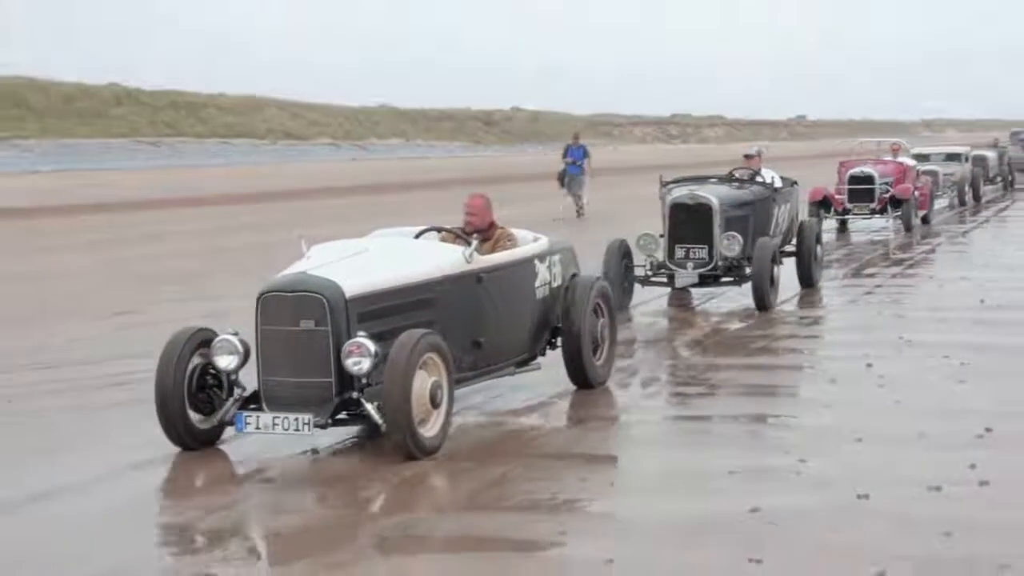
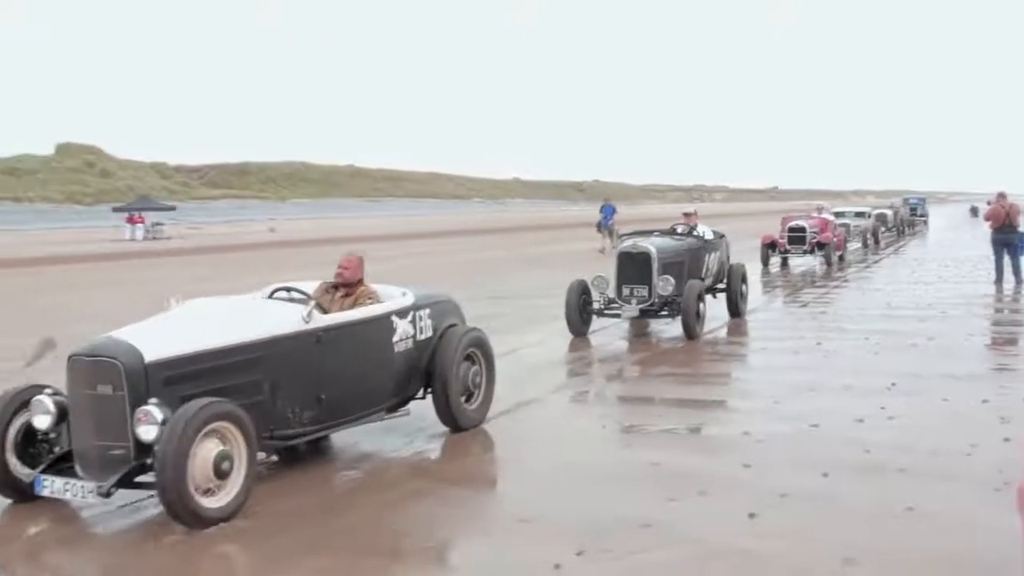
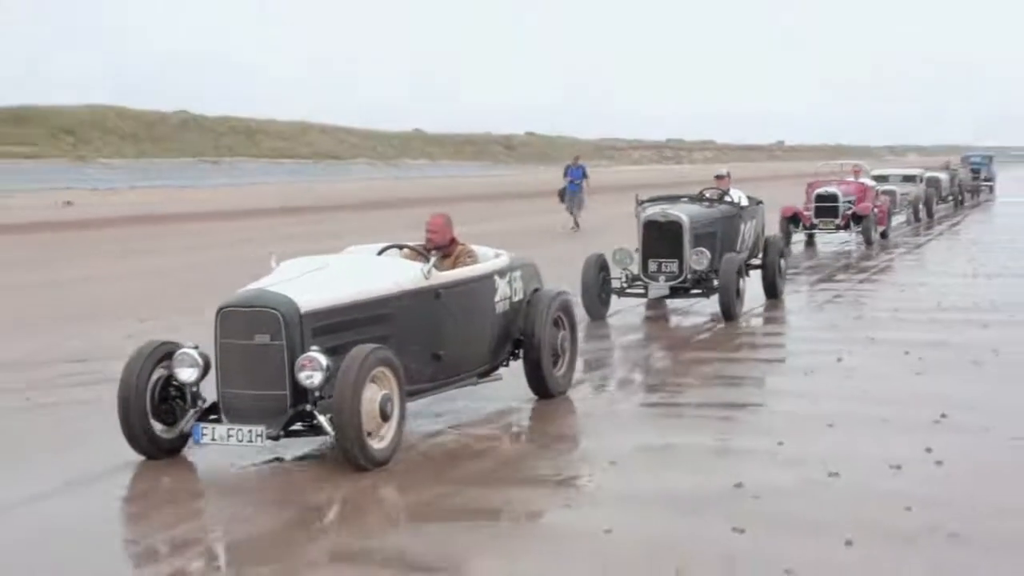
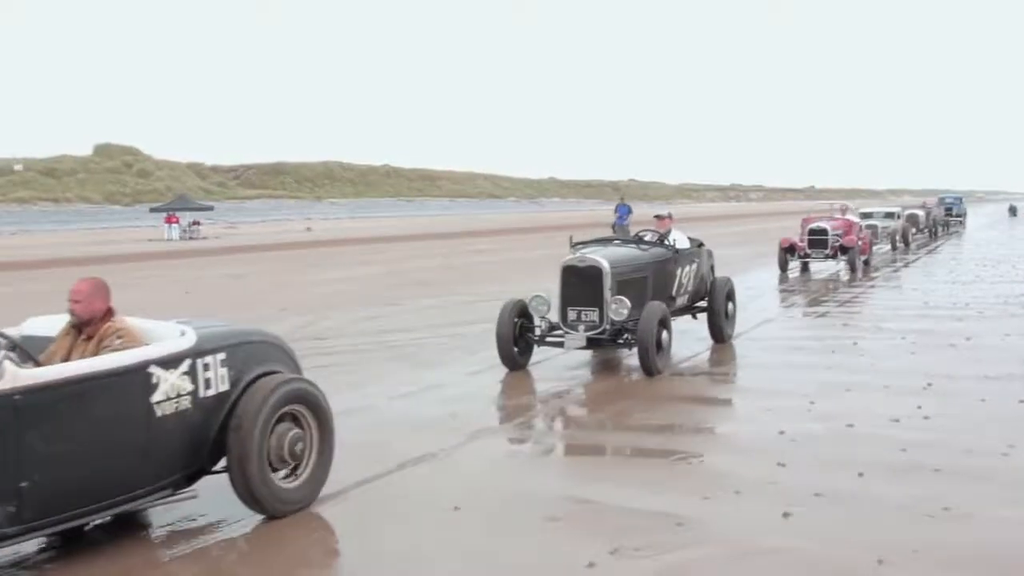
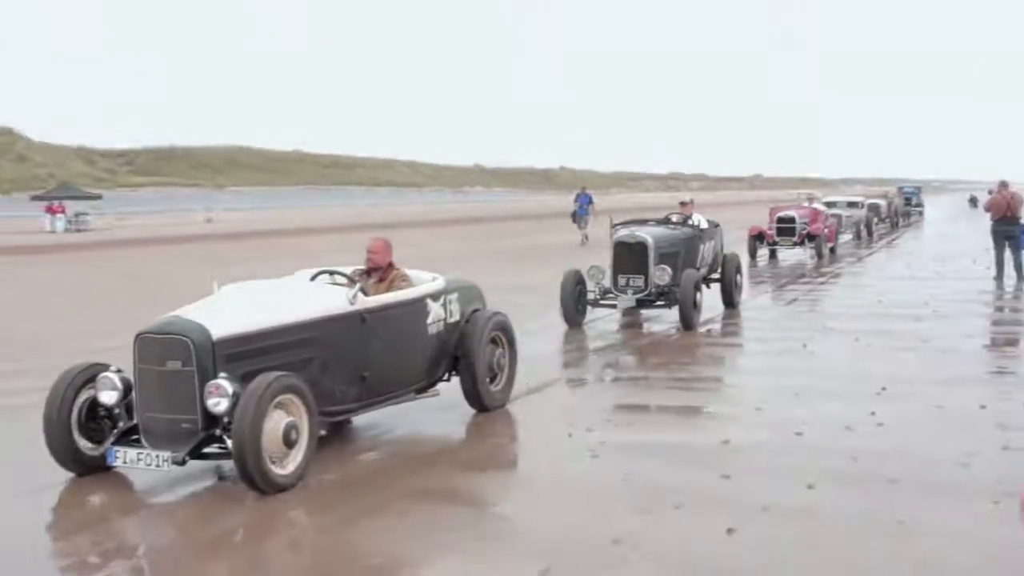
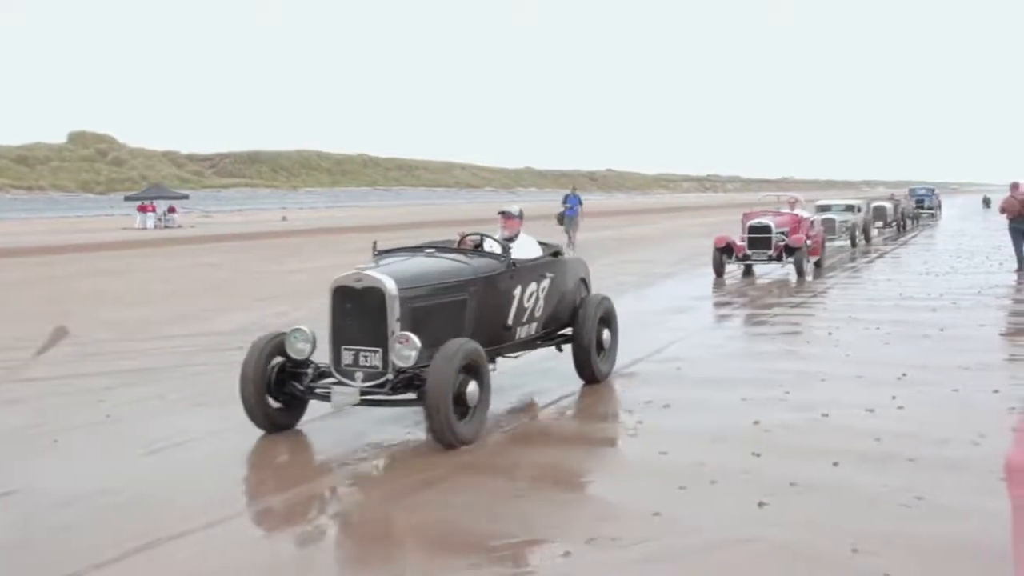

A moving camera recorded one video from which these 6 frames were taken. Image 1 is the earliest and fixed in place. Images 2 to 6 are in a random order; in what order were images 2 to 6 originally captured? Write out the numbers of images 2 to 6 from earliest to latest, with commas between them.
3, 5, 2, 4, 6
